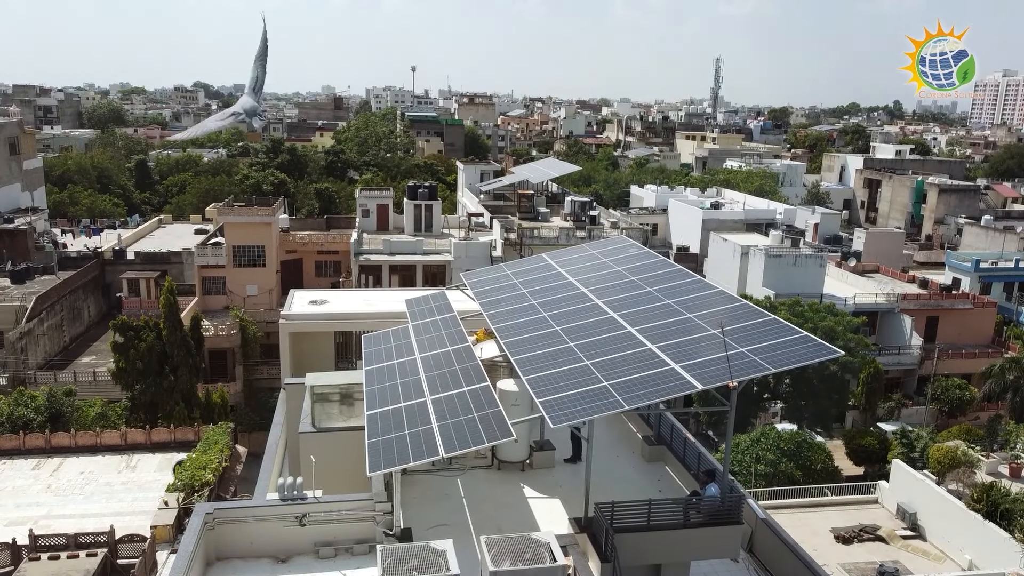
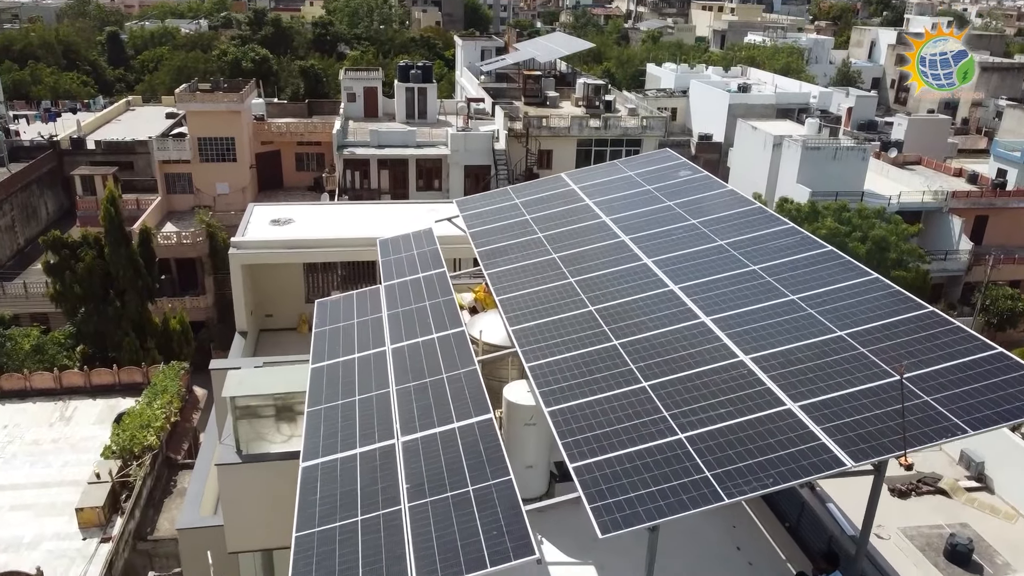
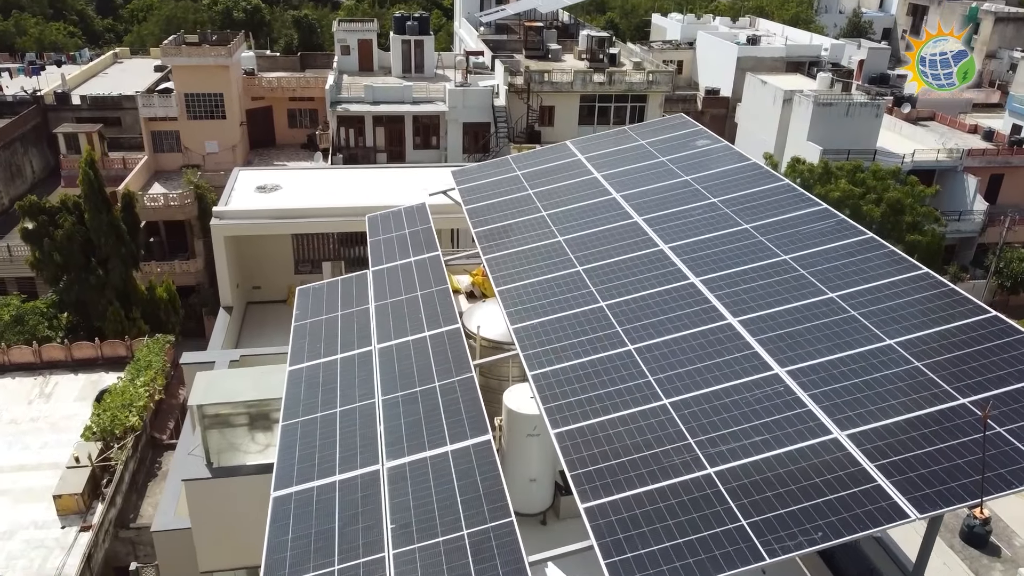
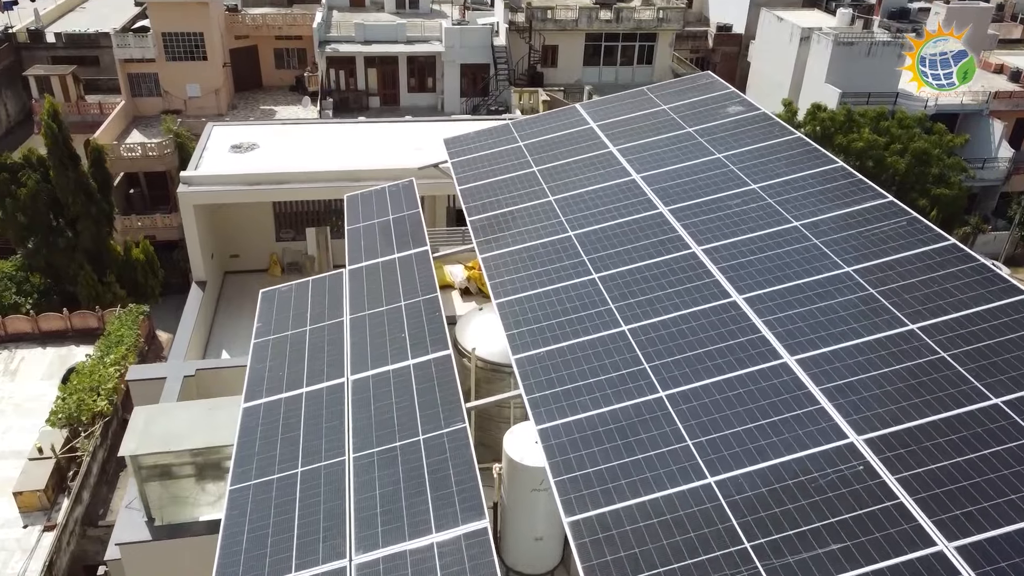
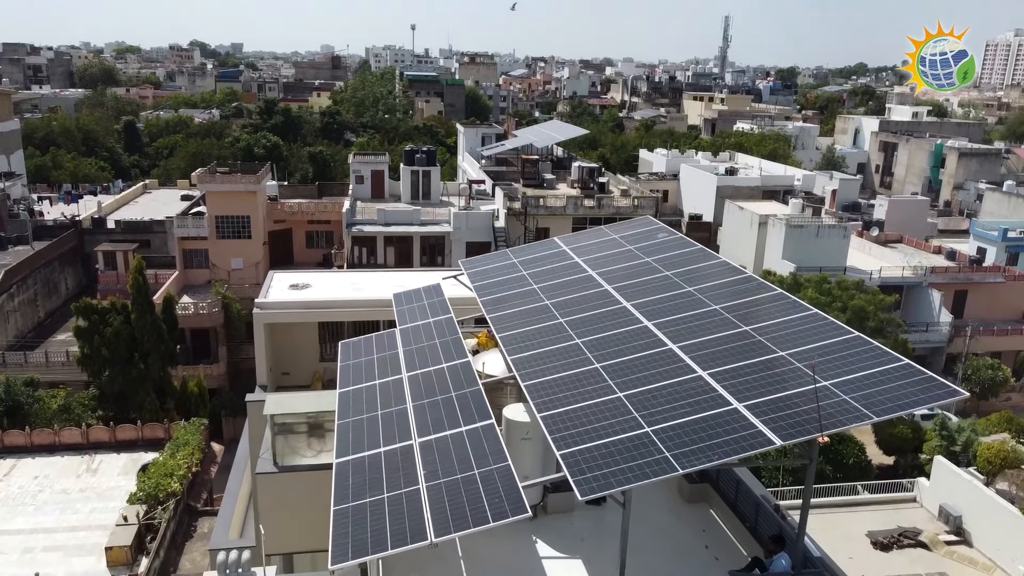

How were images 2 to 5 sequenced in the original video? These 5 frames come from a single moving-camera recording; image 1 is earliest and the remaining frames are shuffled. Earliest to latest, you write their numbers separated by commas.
5, 2, 3, 4
